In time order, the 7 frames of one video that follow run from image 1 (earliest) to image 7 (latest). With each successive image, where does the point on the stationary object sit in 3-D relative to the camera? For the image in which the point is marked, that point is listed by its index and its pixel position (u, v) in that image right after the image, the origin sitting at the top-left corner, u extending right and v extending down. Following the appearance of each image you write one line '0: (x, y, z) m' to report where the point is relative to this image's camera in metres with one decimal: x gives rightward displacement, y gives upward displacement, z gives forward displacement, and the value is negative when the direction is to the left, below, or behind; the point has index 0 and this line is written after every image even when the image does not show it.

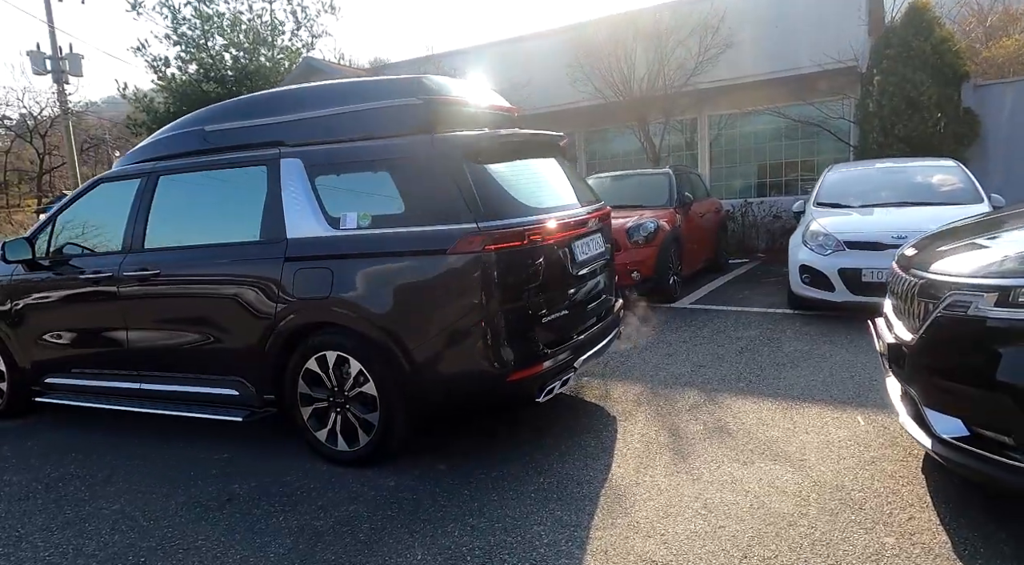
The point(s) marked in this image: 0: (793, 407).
0: (+1.6, -0.7, +3.7) m
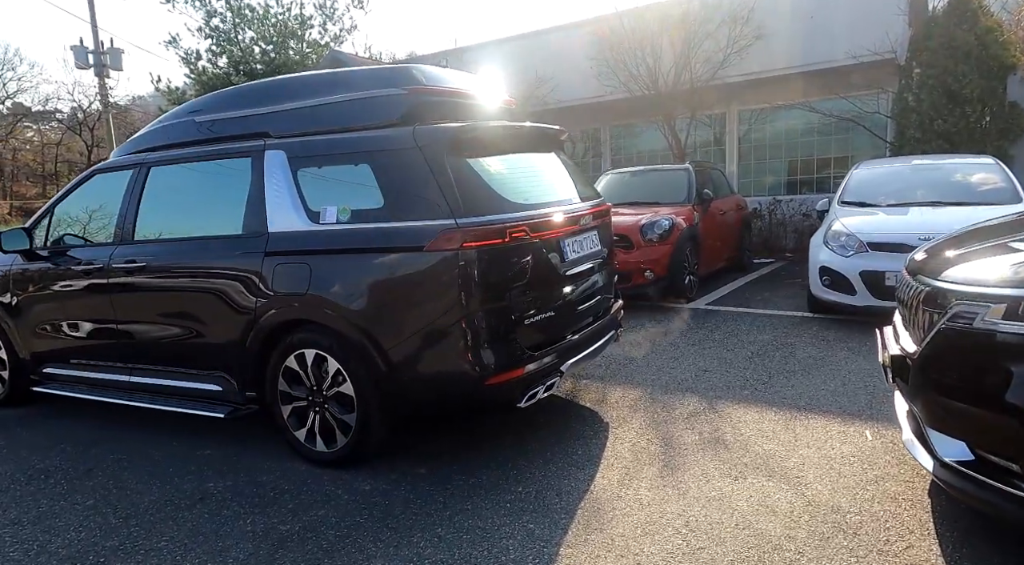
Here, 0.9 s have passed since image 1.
0: (+1.6, -0.7, +3.5) m
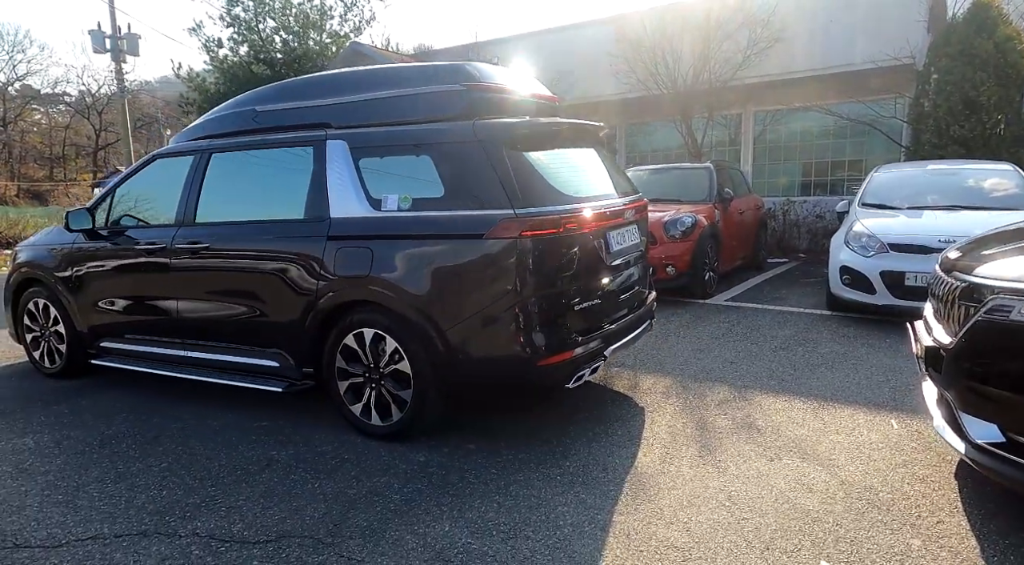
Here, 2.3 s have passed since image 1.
0: (+1.8, -0.7, +3.7) m
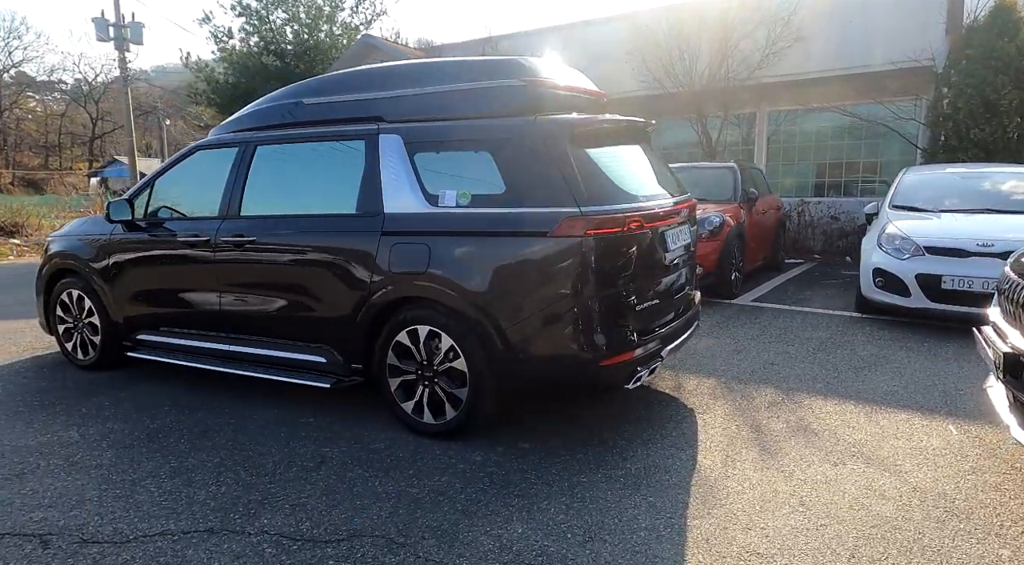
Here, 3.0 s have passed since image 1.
0: (+2.1, -0.7, +3.7) m
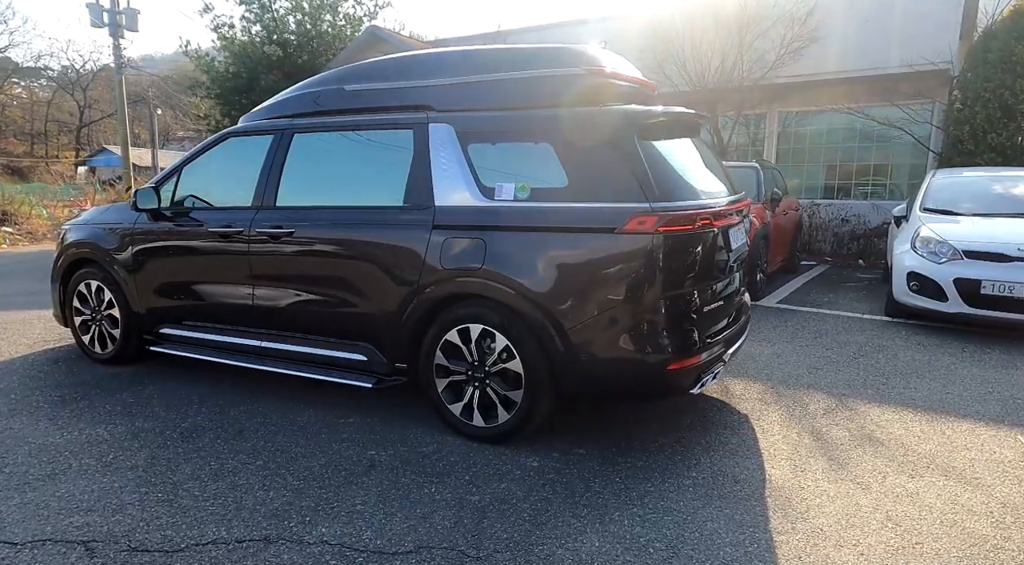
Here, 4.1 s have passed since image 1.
0: (+2.4, -0.8, +3.6) m
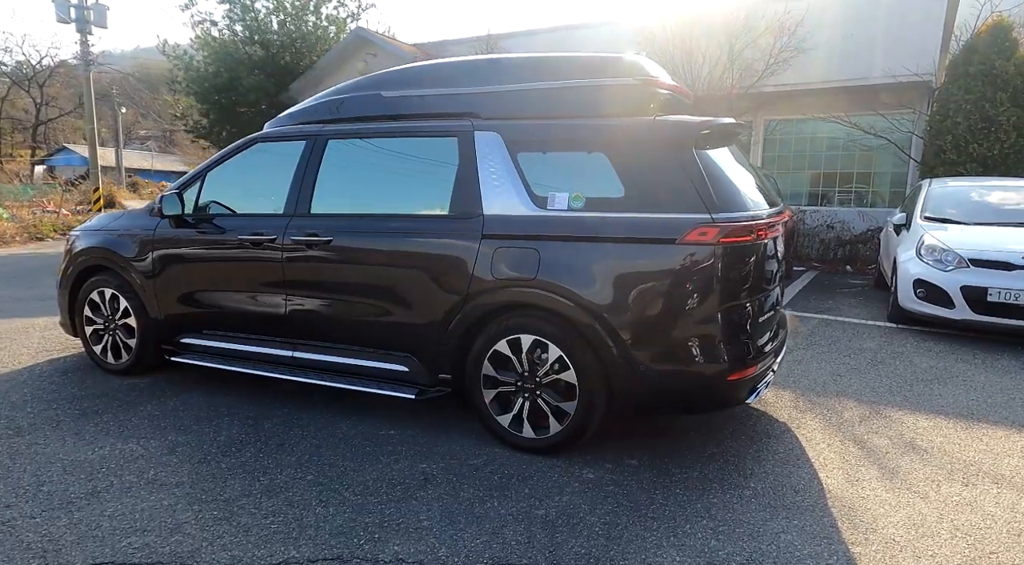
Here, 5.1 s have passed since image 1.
0: (+2.6, -0.8, +3.6) m
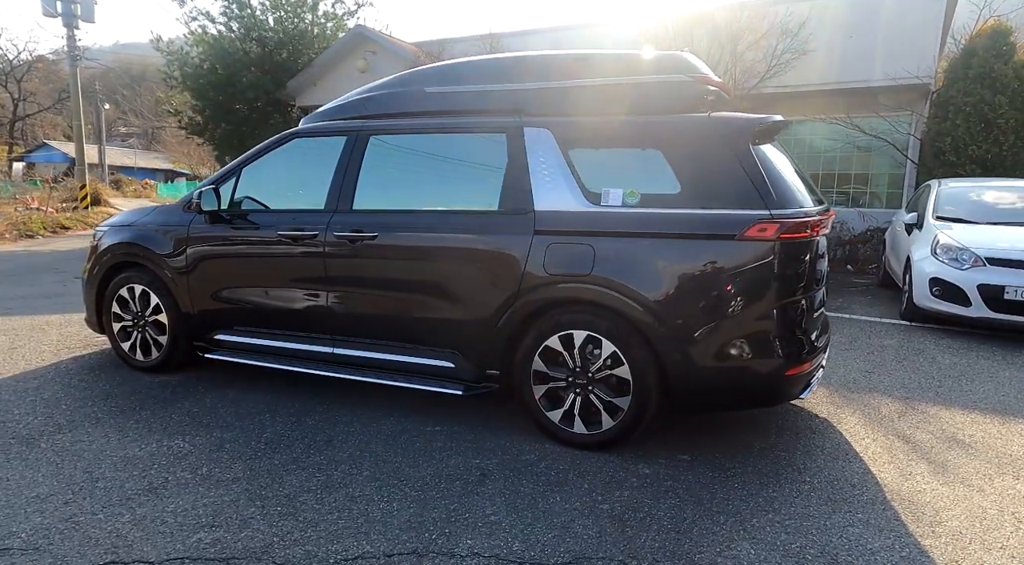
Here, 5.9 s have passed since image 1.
0: (+2.9, -0.8, +3.7) m
